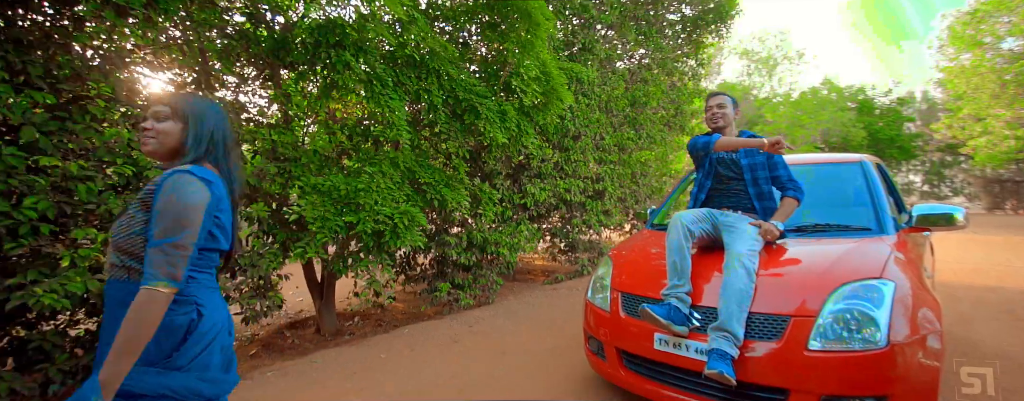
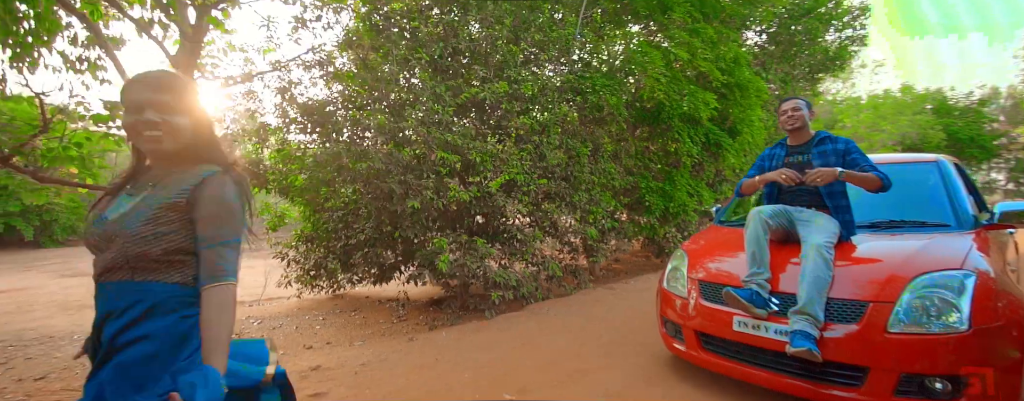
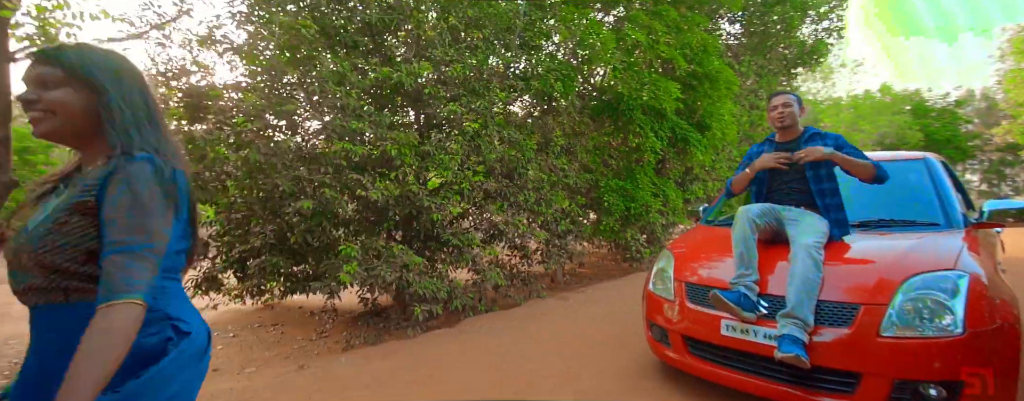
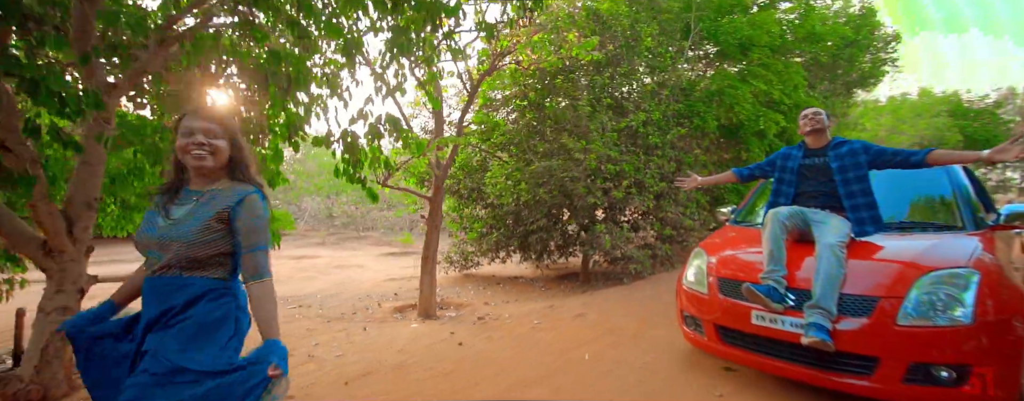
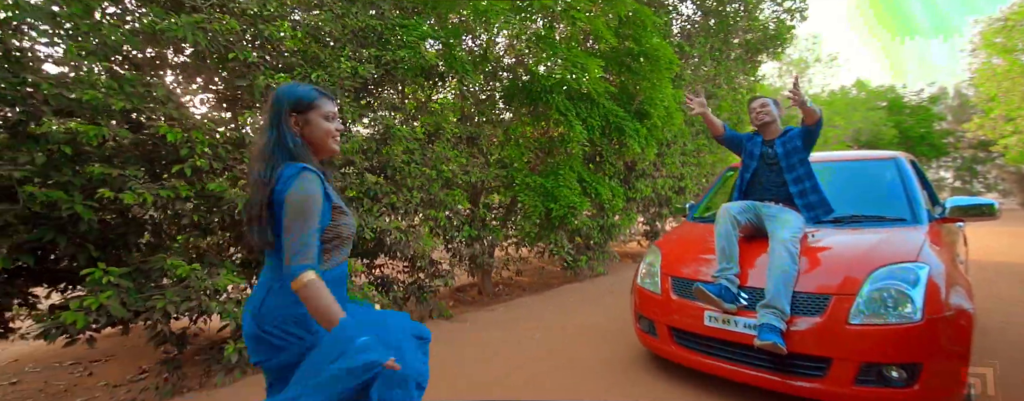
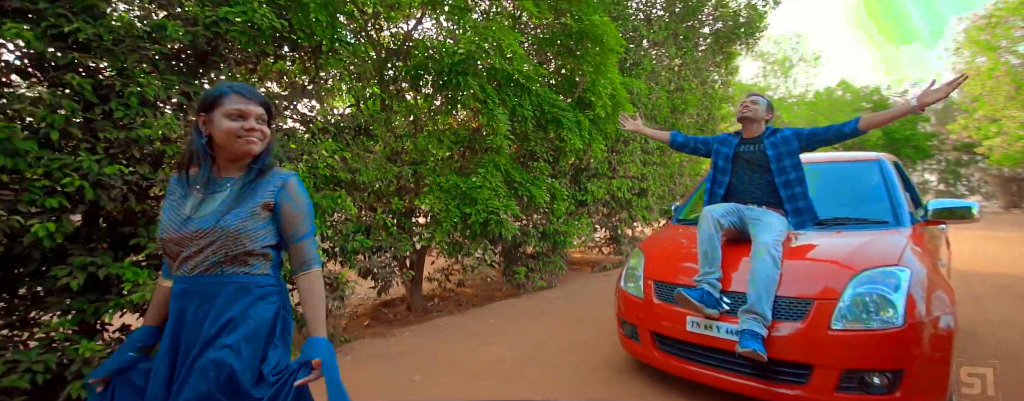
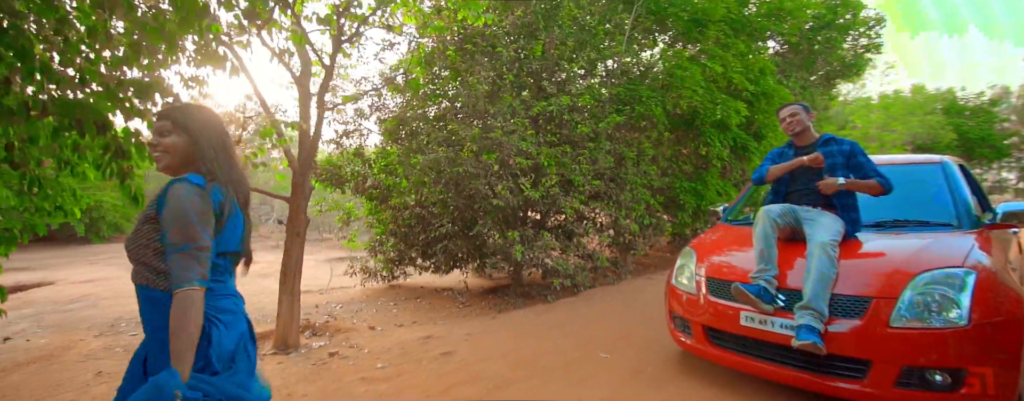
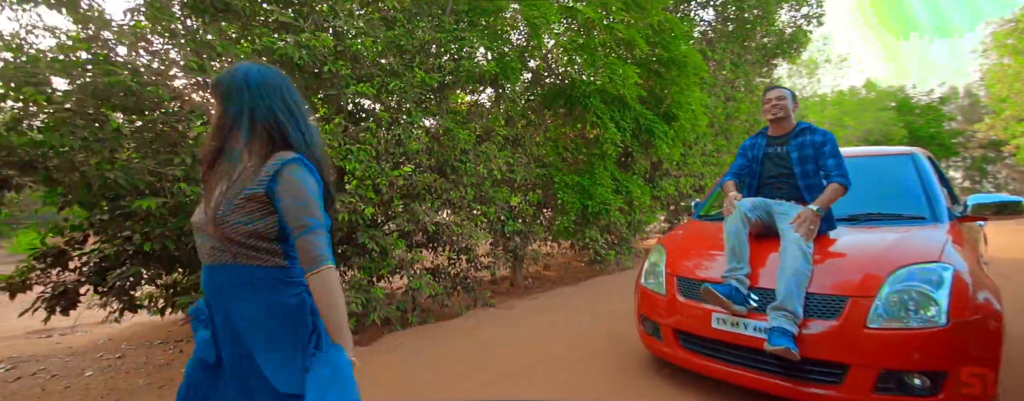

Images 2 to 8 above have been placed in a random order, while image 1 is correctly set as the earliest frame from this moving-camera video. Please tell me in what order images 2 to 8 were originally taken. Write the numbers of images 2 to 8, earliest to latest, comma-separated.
6, 5, 8, 3, 2, 7, 4
